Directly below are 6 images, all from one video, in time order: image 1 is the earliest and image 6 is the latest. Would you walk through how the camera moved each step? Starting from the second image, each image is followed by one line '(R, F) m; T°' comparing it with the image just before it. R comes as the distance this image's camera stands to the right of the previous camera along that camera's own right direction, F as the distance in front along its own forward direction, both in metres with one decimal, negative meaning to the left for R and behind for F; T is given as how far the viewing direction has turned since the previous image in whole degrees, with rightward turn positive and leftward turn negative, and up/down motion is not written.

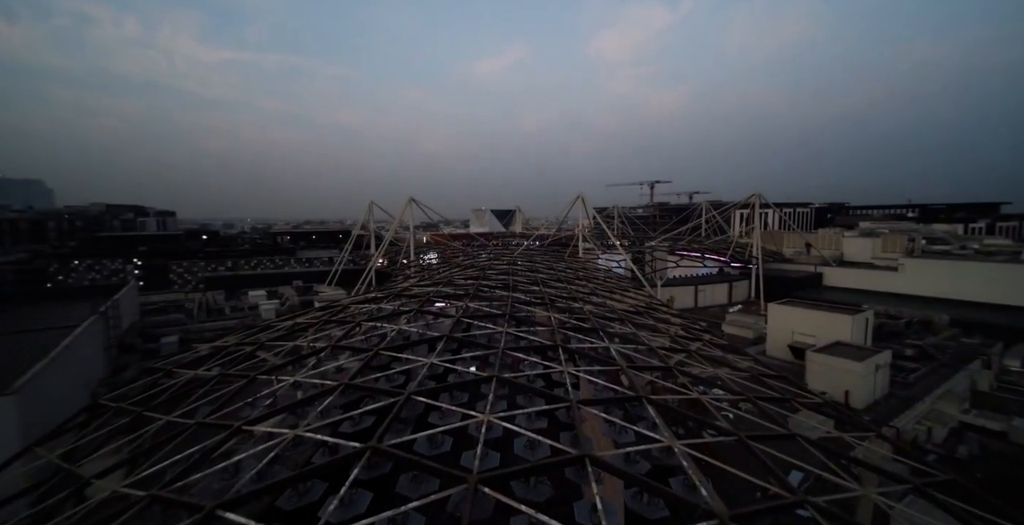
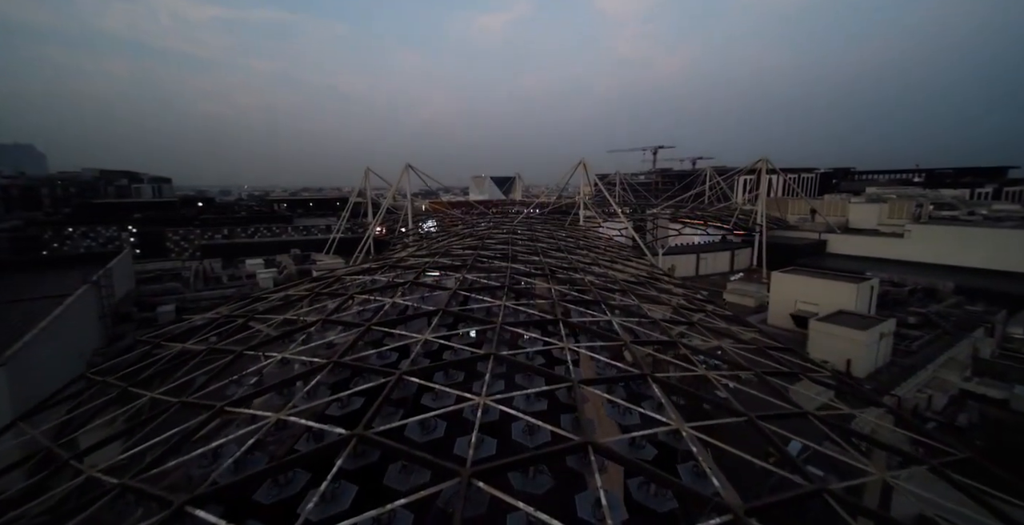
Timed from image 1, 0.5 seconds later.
(0.0, +0.4) m; 0°
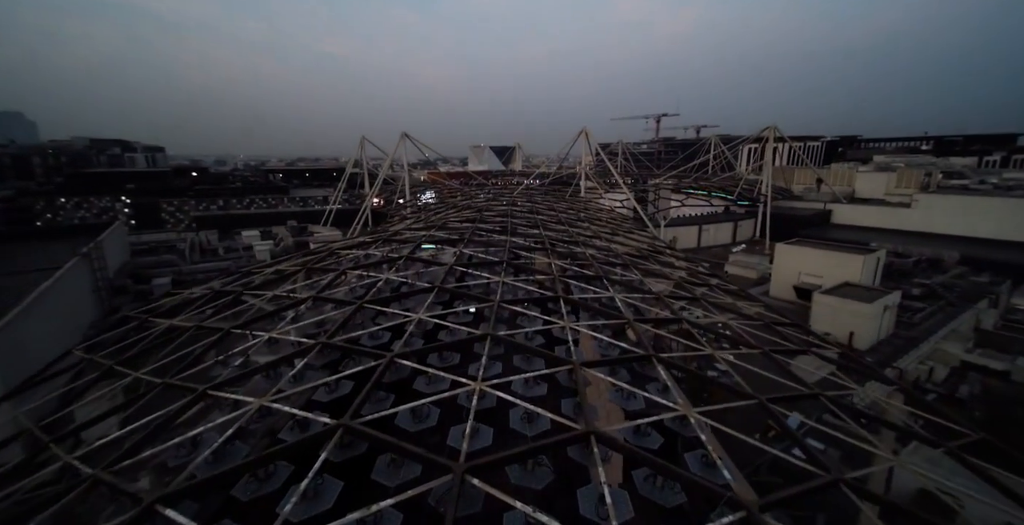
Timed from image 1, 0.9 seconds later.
(0.0, +0.3) m; 0°
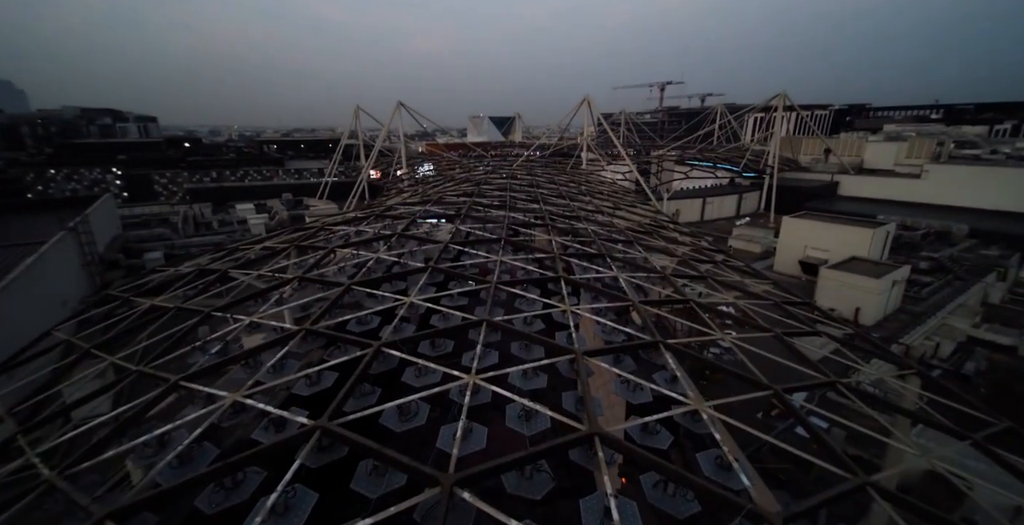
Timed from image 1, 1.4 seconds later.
(0.0, +0.4) m; 0°
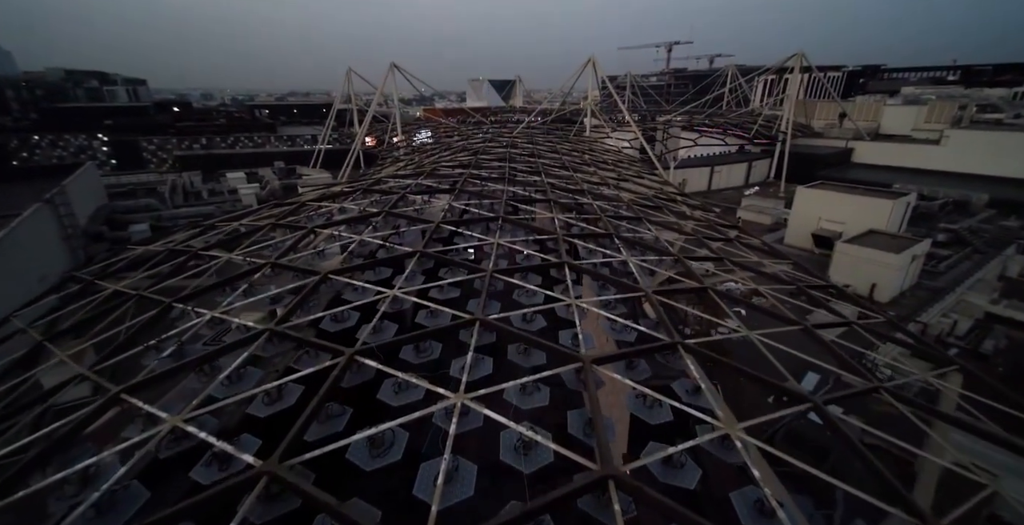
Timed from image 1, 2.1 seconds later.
(0.0, +0.6) m; 0°
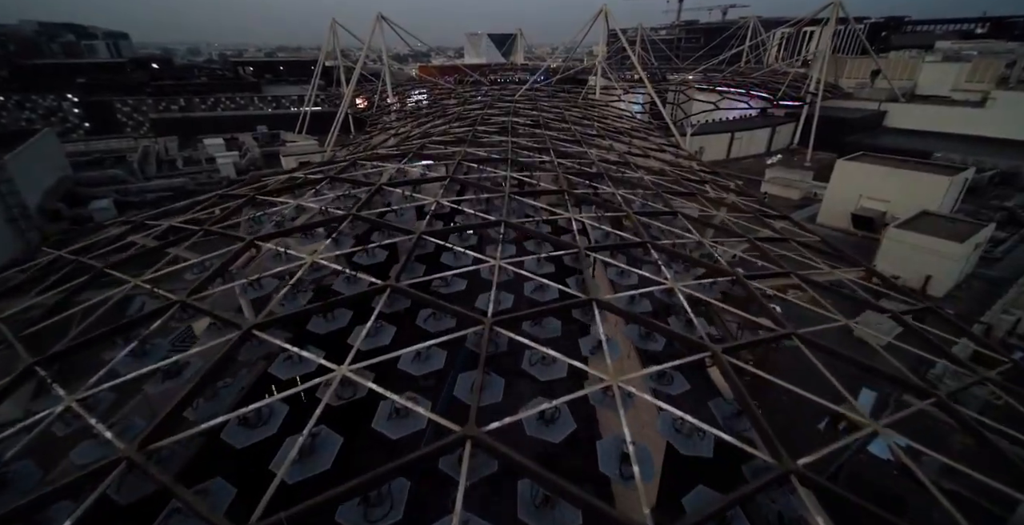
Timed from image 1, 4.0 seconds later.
(-0.1, +1.5) m; 0°
